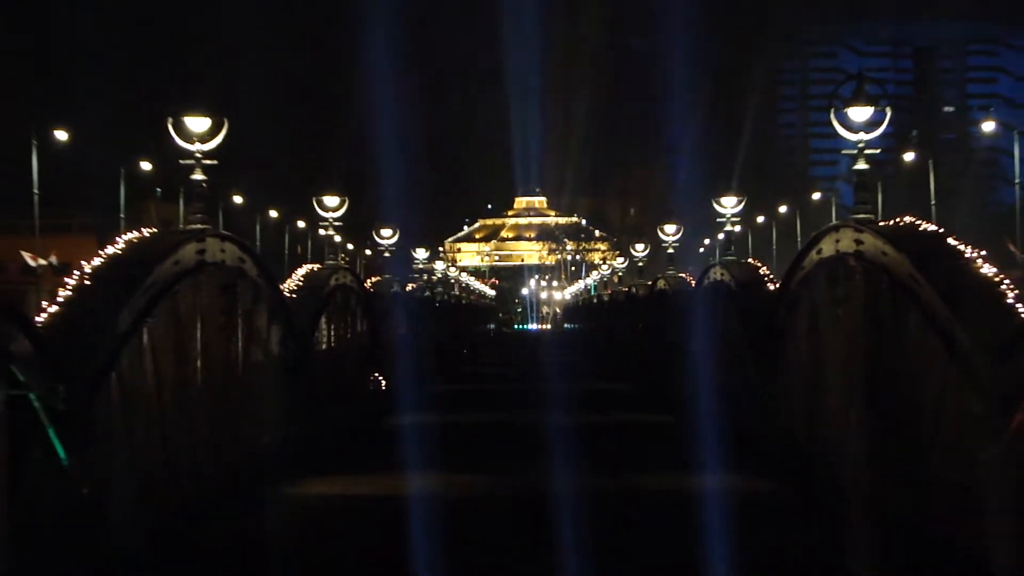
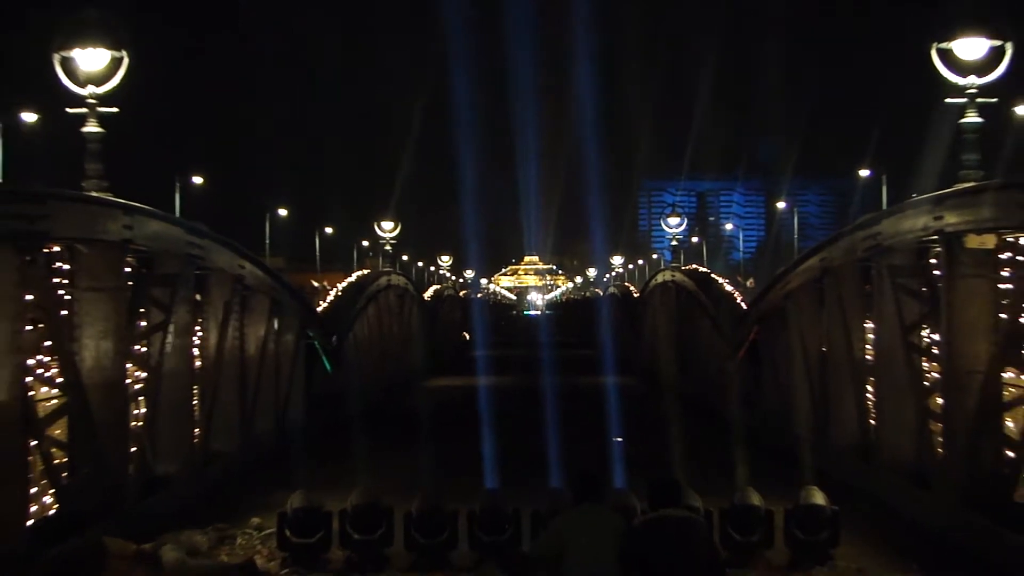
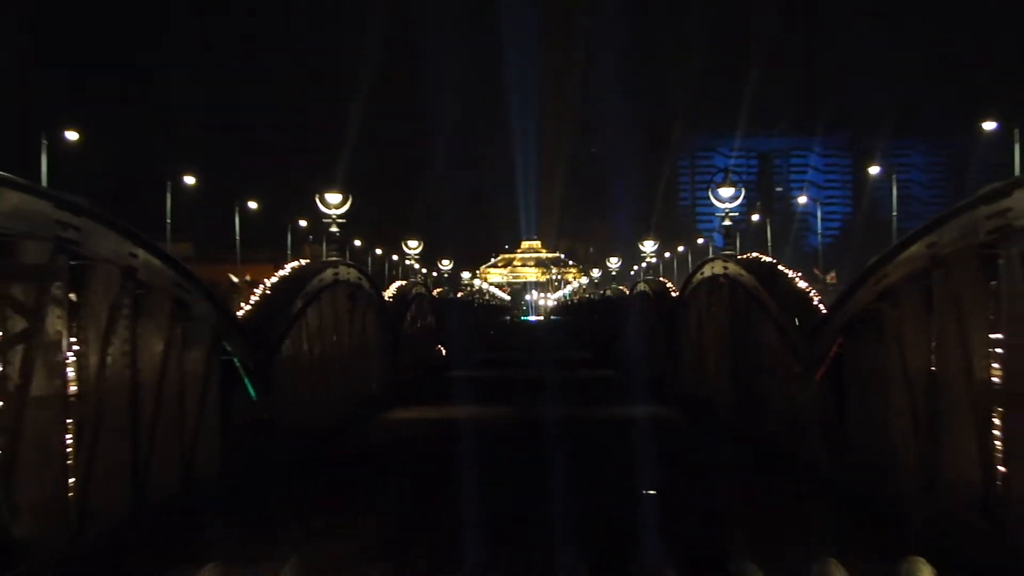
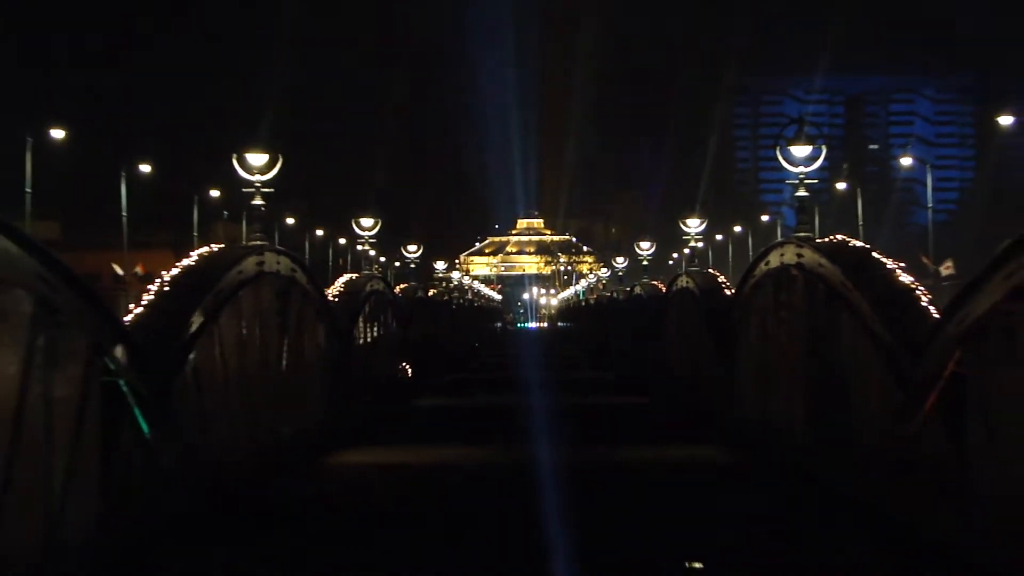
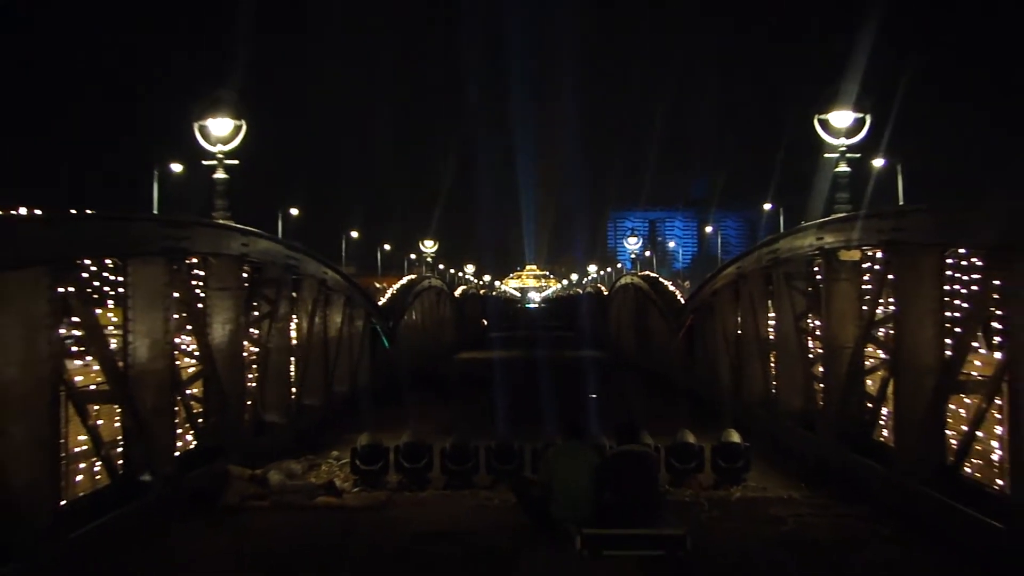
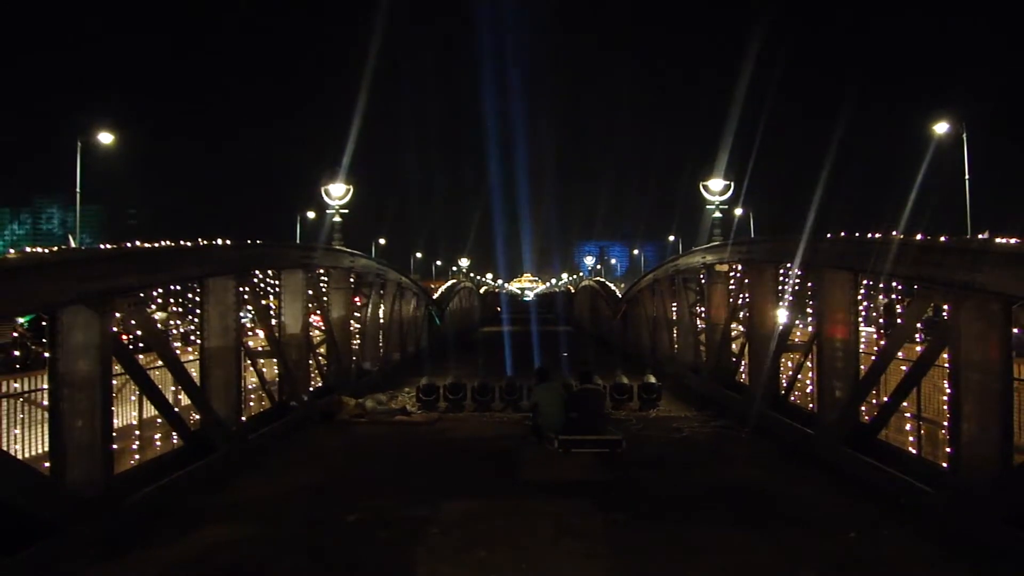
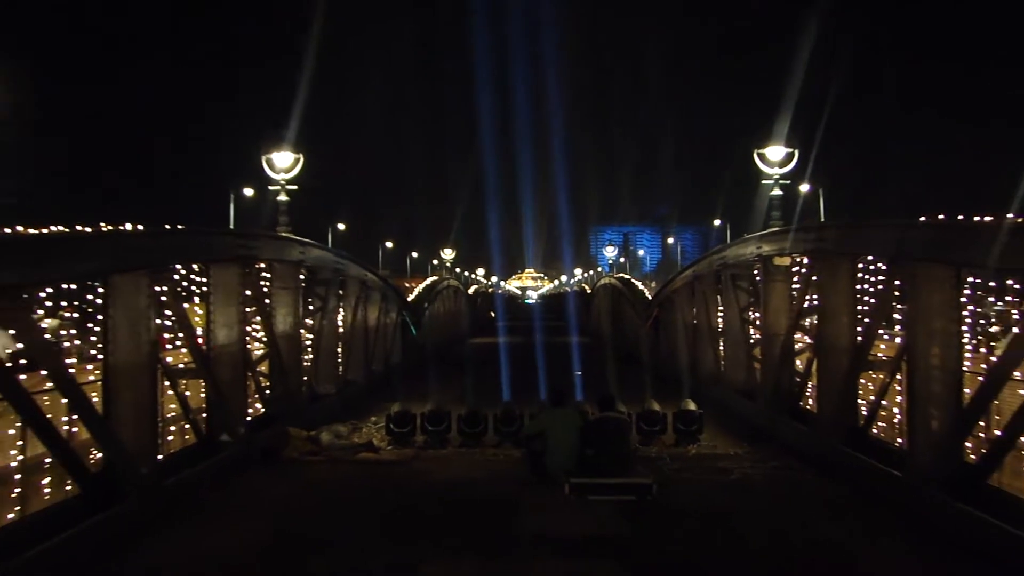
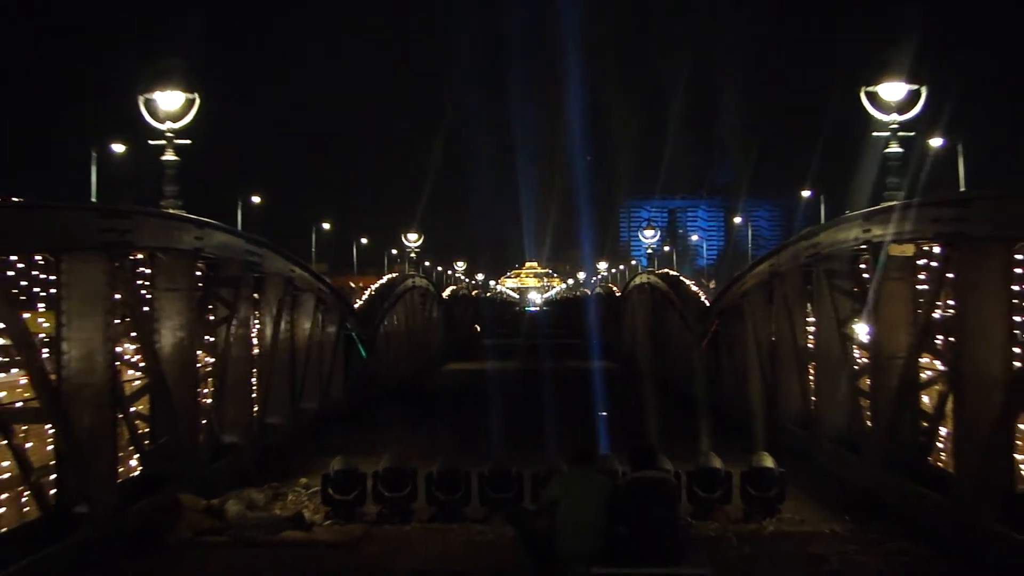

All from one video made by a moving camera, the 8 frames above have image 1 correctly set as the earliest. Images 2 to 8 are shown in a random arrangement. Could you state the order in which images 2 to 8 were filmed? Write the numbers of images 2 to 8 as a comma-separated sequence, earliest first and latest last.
4, 3, 2, 8, 5, 7, 6
